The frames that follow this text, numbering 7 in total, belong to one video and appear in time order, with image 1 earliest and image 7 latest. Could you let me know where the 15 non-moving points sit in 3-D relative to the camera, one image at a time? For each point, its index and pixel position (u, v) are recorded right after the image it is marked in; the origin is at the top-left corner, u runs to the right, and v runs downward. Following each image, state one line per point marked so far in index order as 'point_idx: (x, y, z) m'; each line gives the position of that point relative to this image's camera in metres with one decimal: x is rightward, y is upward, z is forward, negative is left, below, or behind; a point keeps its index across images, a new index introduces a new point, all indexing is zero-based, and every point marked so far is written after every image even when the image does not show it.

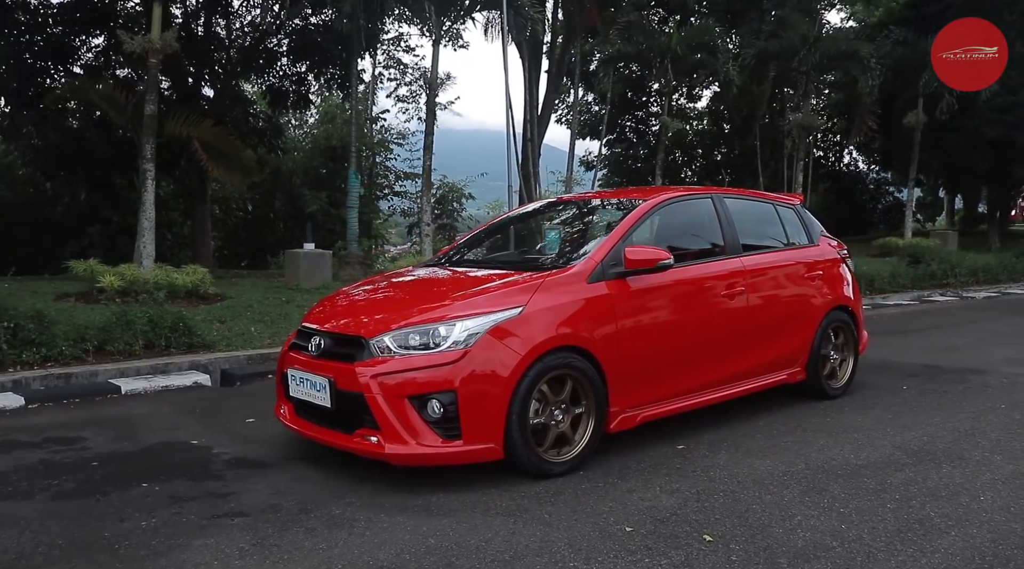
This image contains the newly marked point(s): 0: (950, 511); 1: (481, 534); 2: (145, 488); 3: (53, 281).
0: (+1.9, -1.0, +3.4) m
1: (-0.1, -1.0, +3.1) m
2: (-1.9, -1.0, +3.9) m
3: (-6.4, 0.0, +10.6) m
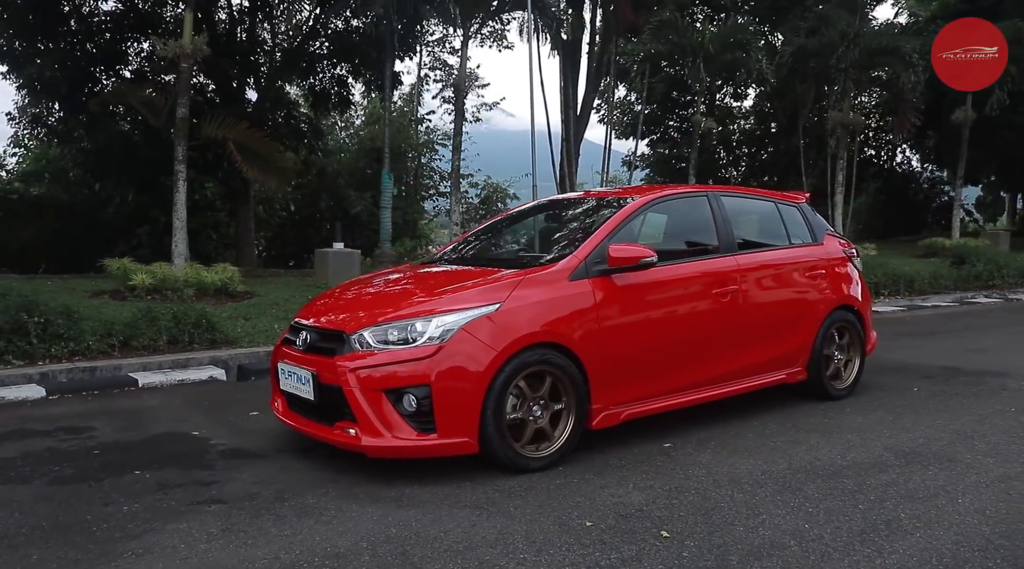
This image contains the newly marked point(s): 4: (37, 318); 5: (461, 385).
0: (+1.8, -1.0, +3.3) m
1: (-0.3, -1.0, +3.2) m
2: (-2.0, -1.0, +4.0) m
3: (-6.1, +0.1, +11.1) m
4: (-4.7, -0.3, +7.6) m
5: (-0.3, -0.5, +3.8) m
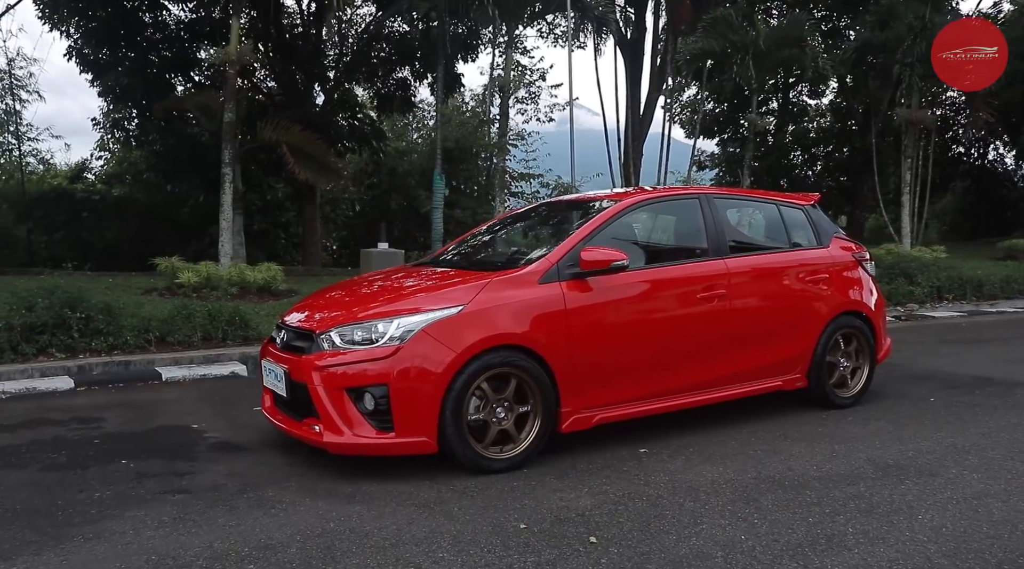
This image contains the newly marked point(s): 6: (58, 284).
0: (+1.5, -1.0, +3.2) m
1: (-0.6, -1.0, +3.3) m
2: (-2.2, -1.0, +4.2) m
3: (-5.6, +0.1, +11.6) m
4: (-4.5, -0.3, +8.0) m
5: (-0.5, -0.5, +3.8) m
6: (-5.0, 0.0, +8.5) m
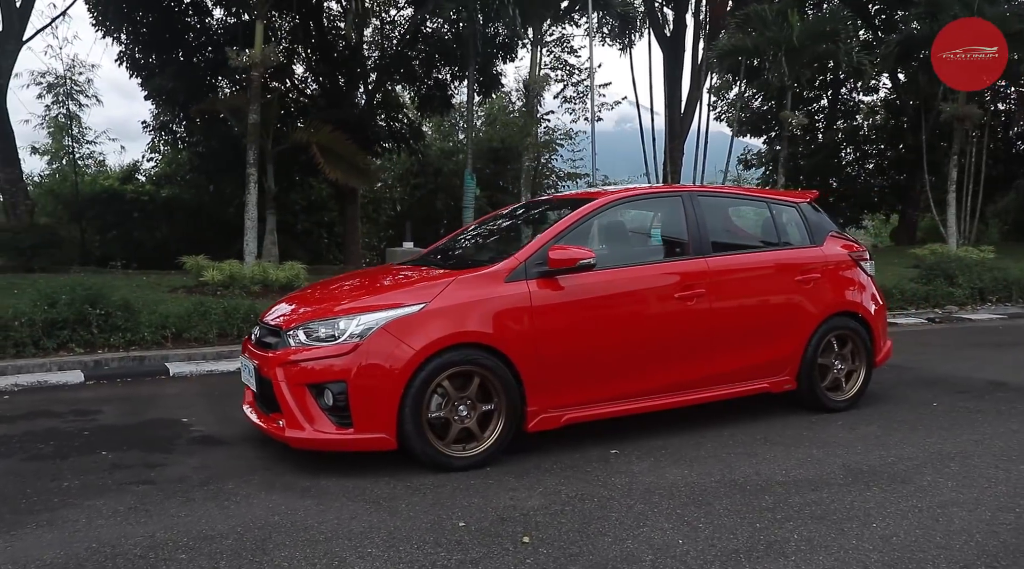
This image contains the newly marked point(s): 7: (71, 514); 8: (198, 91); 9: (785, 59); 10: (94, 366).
0: (+1.2, -1.0, +3.1) m
1: (-0.8, -1.0, +3.3) m
2: (-2.4, -1.0, +4.4) m
3: (-5.3, +0.1, +12.0) m
4: (-4.5, -0.3, +8.3) m
5: (-0.7, -0.5, +3.9) m
6: (-4.9, 0.0, +8.8) m
7: (-1.9, -1.0, +3.4) m
8: (-6.4, +4.0, +15.7) m
9: (+5.7, +4.7, +16.1) m
10: (-4.2, -0.8, +7.7) m
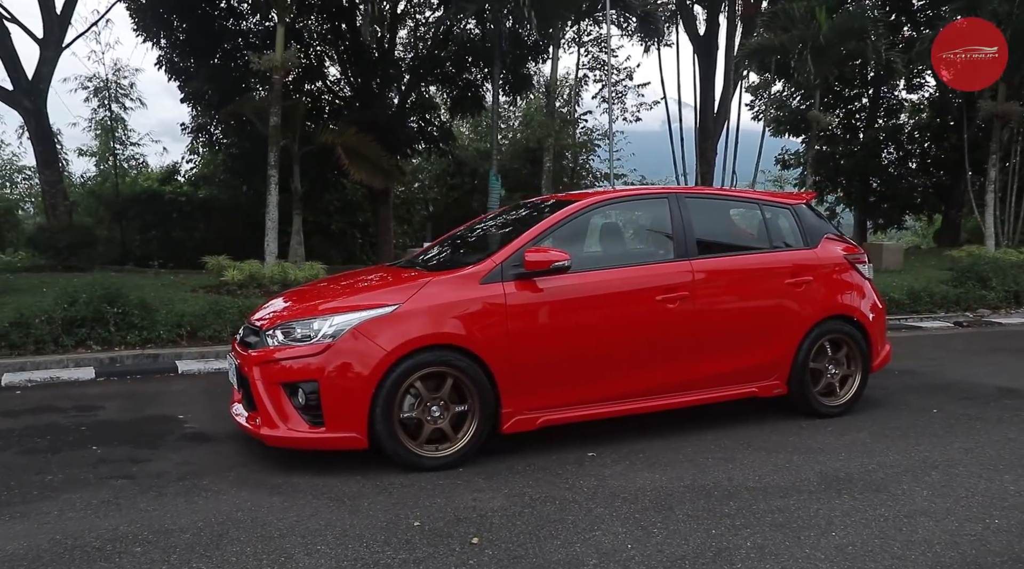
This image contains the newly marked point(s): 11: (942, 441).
0: (+1.0, -1.0, +3.0) m
1: (-1.0, -1.0, +3.4) m
2: (-2.5, -1.0, +4.5) m
3: (-5.1, +0.2, +12.2) m
4: (-4.4, -0.3, +8.5) m
5: (-0.8, -0.5, +3.9) m
6: (-4.8, 0.0, +9.1) m
7: (-2.1, -1.0, +3.5) m
8: (-5.9, +4.0, +16.0) m
9: (+6.2, +4.7, +15.8) m
10: (-4.2, -0.8, +7.9) m
11: (+2.6, -1.0, +4.7) m
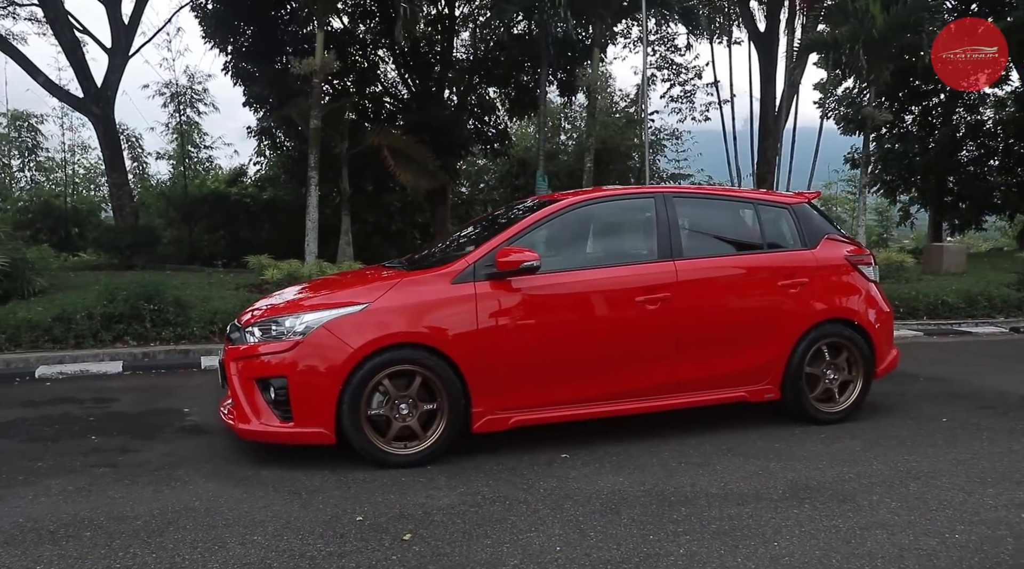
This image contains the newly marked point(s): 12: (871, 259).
0: (+0.8, -1.0, +3.0) m
1: (-1.3, -1.0, +3.5) m
2: (-2.6, -1.0, +4.7) m
3: (-4.6, +0.2, +12.7) m
4: (-4.2, -0.2, +8.9) m
5: (-1.0, -0.5, +4.0) m
6: (-4.6, +0.1, +9.5) m
7: (-2.3, -1.0, +3.7) m
8: (-5.0, +4.0, +16.5) m
9: (+7.0, +4.6, +15.3) m
10: (-4.0, -0.8, +8.3) m
11: (+2.5, -1.0, +4.5) m
12: (+2.5, +0.2, +5.3) m
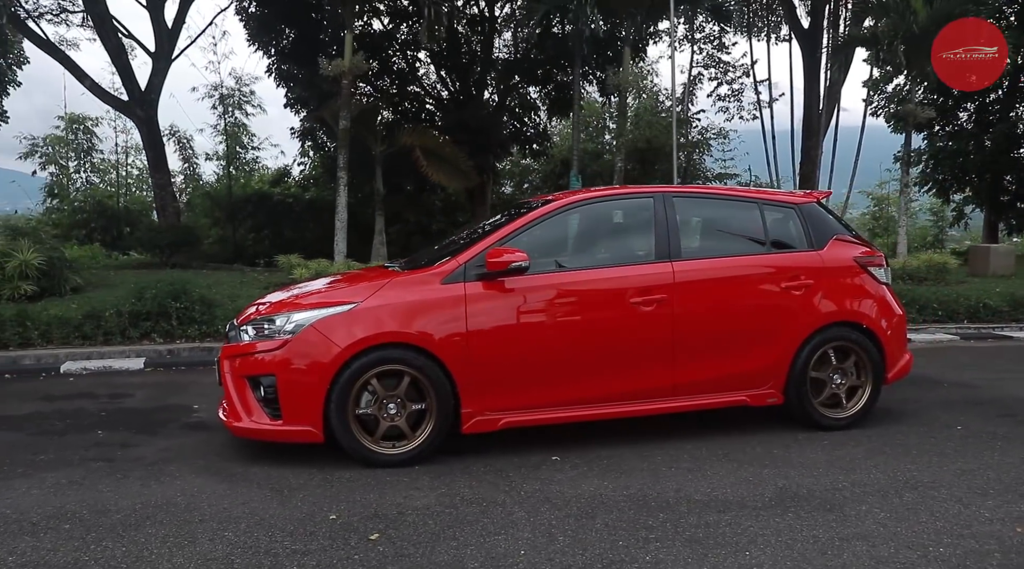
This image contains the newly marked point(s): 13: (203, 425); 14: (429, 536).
0: (+0.6, -1.0, +2.9) m
1: (-1.4, -1.0, +3.5) m
2: (-2.7, -0.9, +4.9) m
3: (-4.1, +0.2, +12.9) m
4: (-4.0, -0.2, +9.1) m
5: (-1.1, -0.5, +4.1) m
6: (-4.3, +0.1, +9.7) m
7: (-2.4, -1.0, +3.8) m
8: (-4.3, +4.0, +16.7) m
9: (+7.6, +4.6, +14.8) m
10: (-3.8, -0.8, +8.5) m
11: (+2.4, -1.0, +4.3) m
12: (+2.5, +0.2, +5.2) m
13: (-2.1, -0.9, +5.2) m
14: (-0.3, -1.0, +3.1) m
